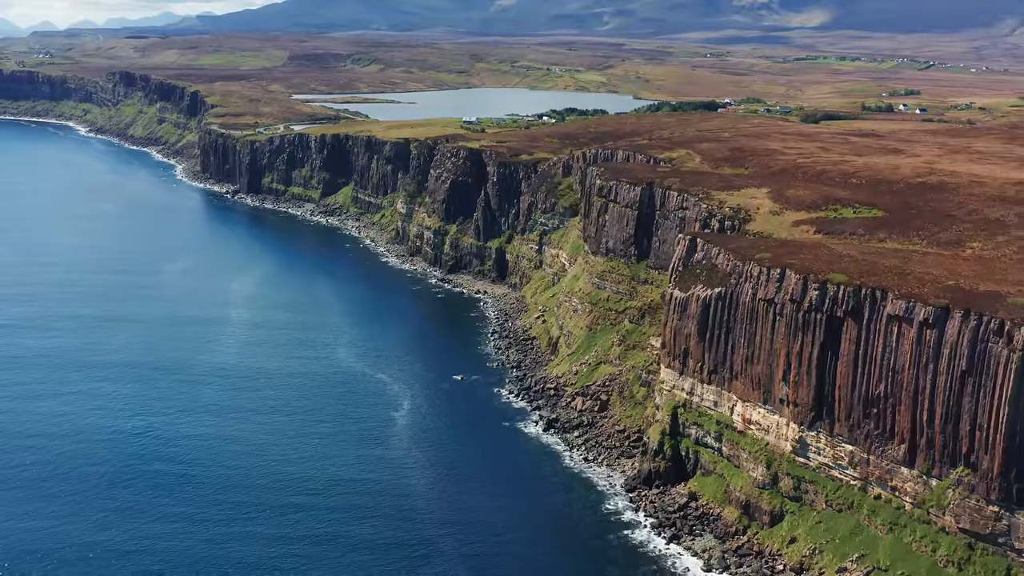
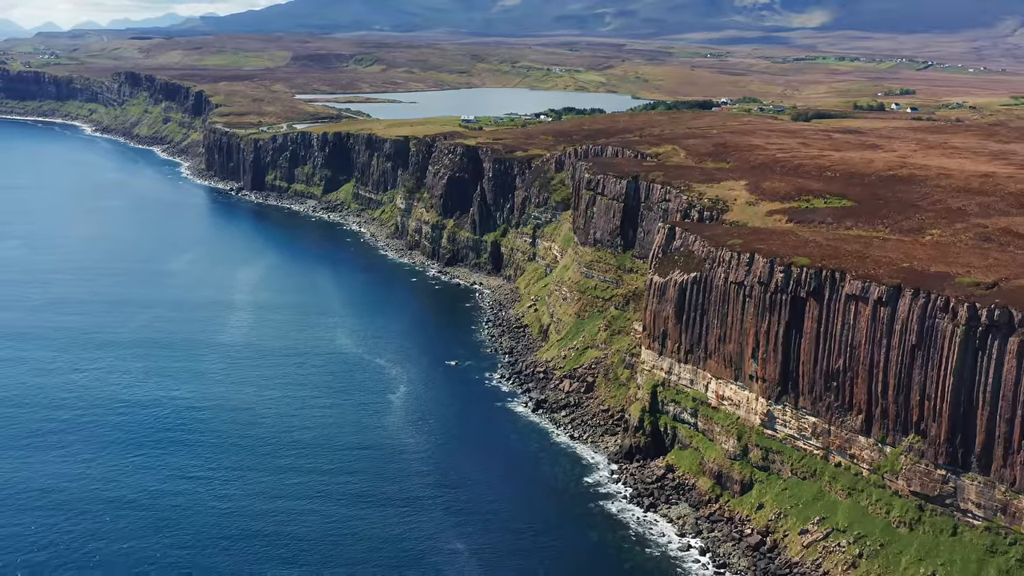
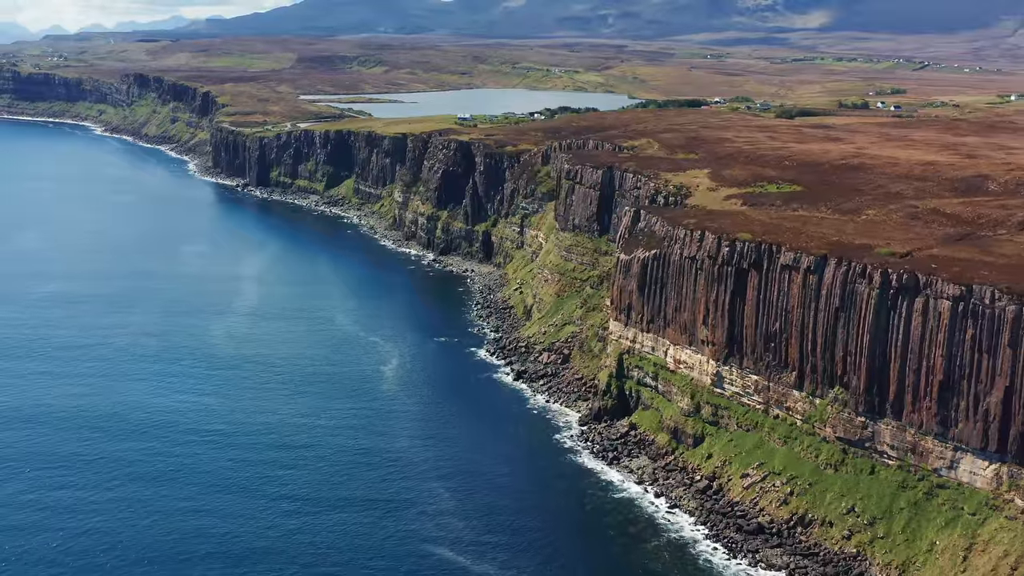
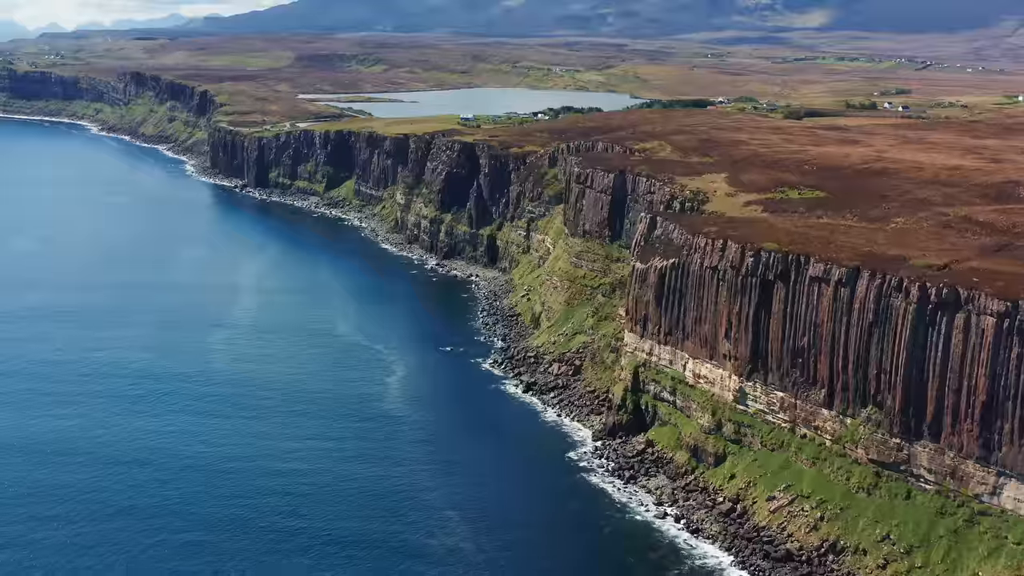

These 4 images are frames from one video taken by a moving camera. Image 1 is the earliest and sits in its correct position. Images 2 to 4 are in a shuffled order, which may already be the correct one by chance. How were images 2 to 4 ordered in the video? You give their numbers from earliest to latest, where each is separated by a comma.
2, 4, 3
